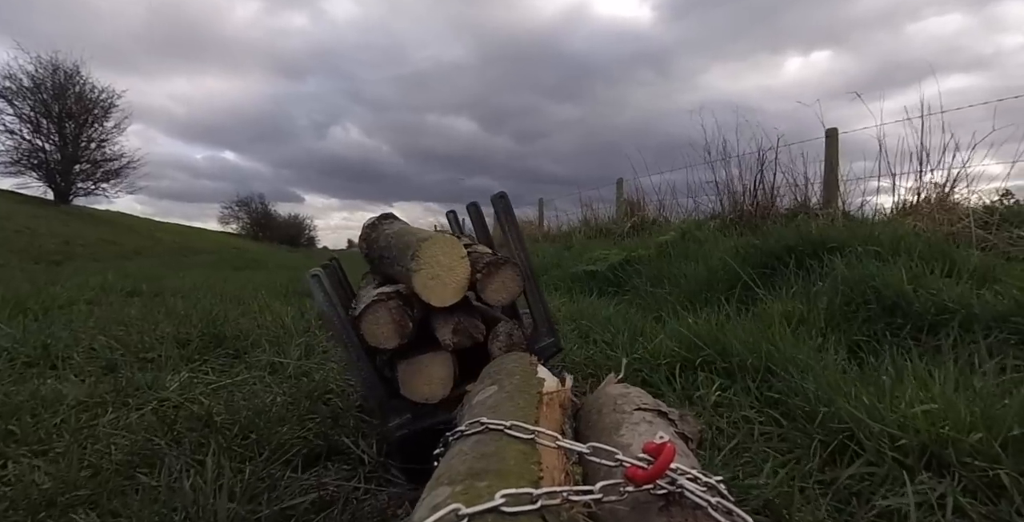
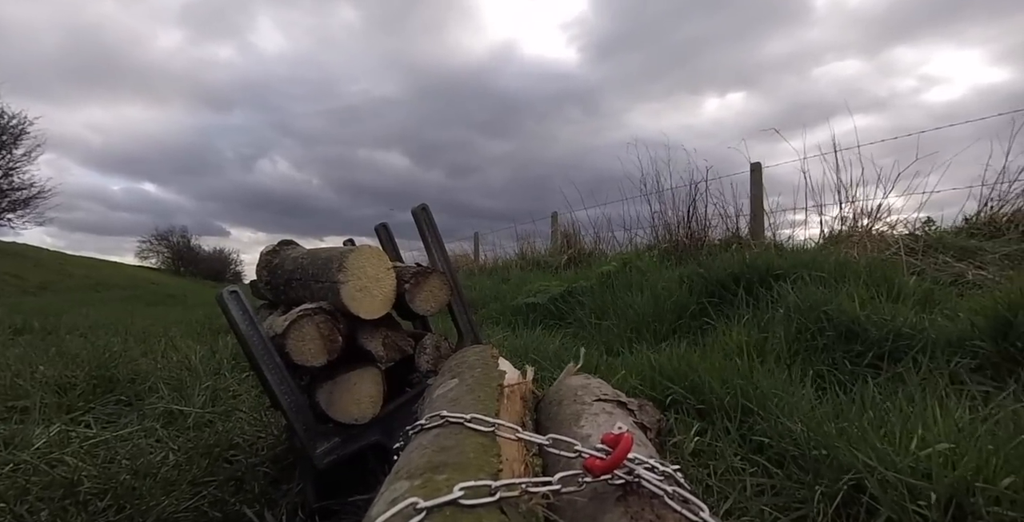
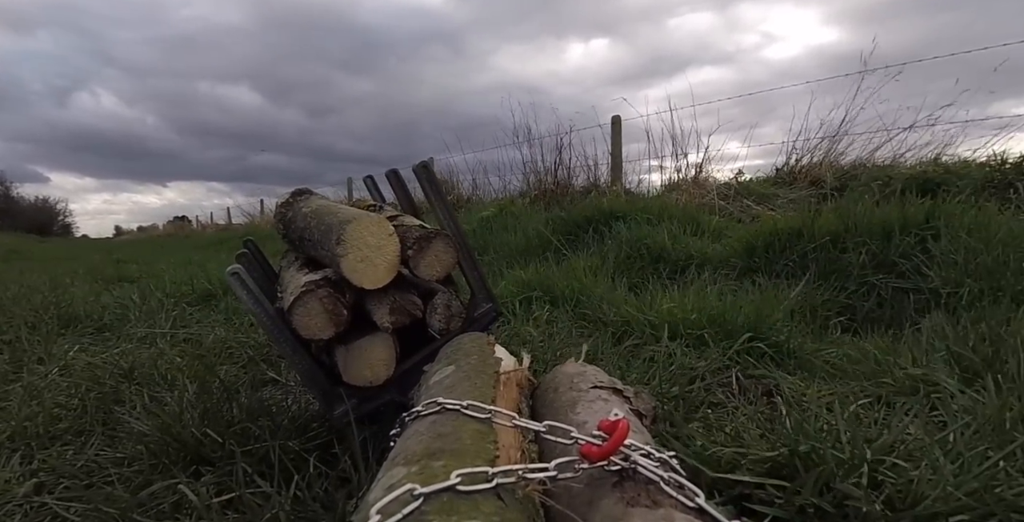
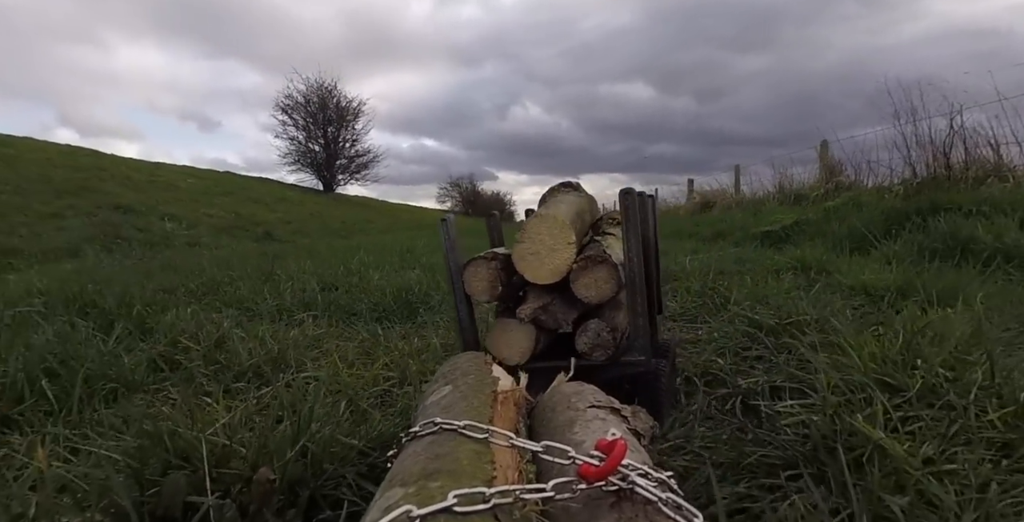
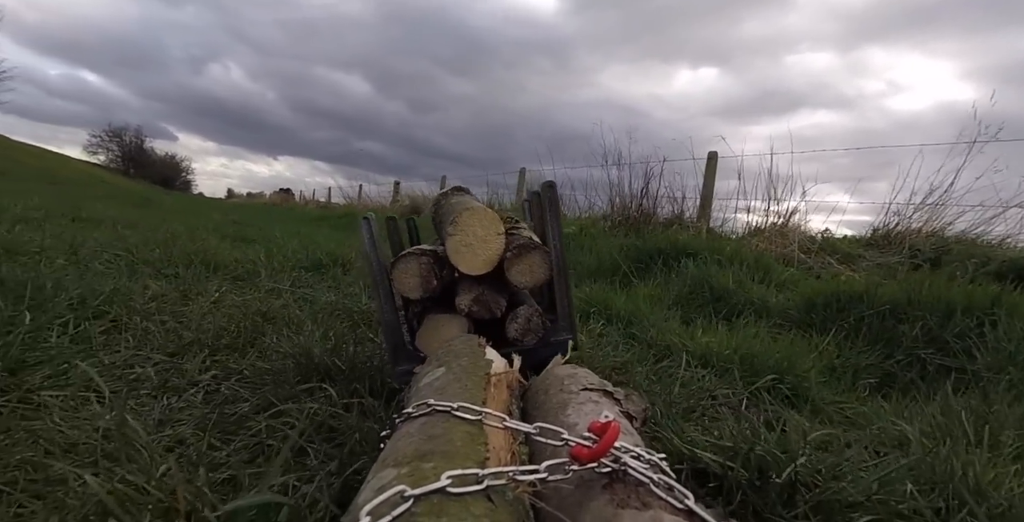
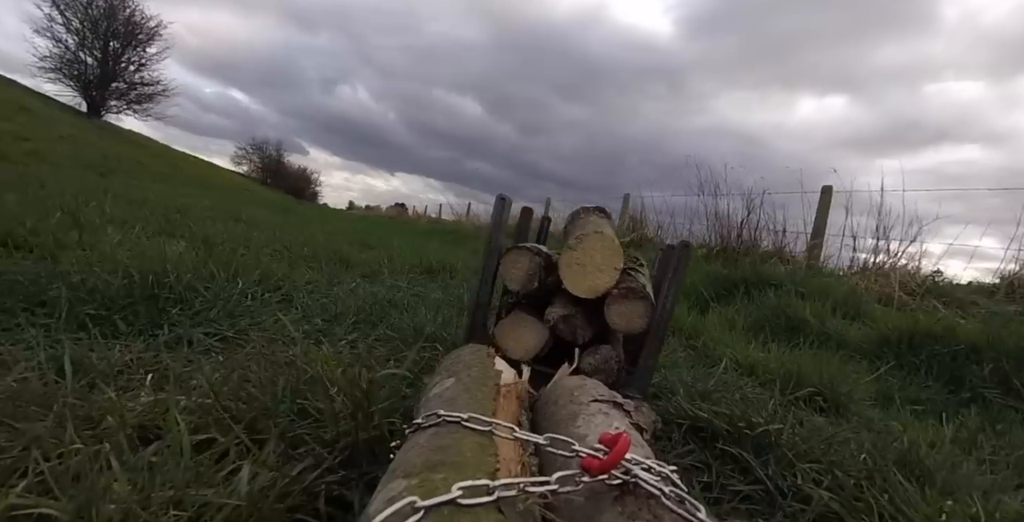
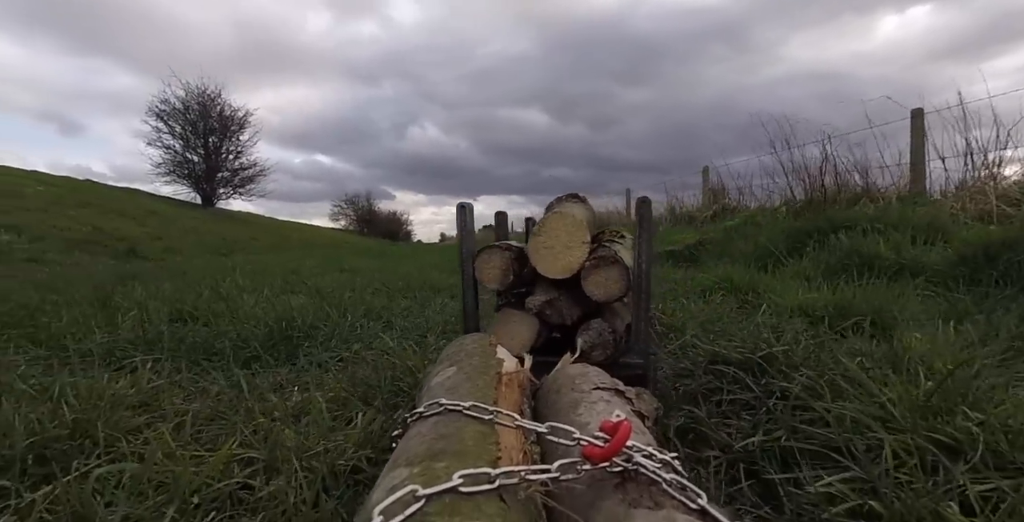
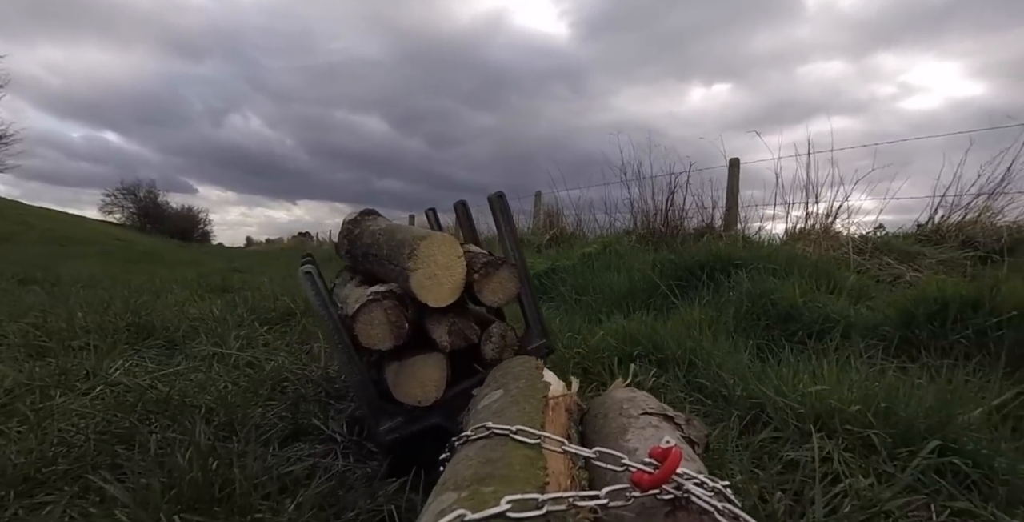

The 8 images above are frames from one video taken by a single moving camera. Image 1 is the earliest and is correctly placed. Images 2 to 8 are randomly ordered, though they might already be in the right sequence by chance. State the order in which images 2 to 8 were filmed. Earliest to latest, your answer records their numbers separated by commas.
2, 8, 3, 5, 6, 7, 4
